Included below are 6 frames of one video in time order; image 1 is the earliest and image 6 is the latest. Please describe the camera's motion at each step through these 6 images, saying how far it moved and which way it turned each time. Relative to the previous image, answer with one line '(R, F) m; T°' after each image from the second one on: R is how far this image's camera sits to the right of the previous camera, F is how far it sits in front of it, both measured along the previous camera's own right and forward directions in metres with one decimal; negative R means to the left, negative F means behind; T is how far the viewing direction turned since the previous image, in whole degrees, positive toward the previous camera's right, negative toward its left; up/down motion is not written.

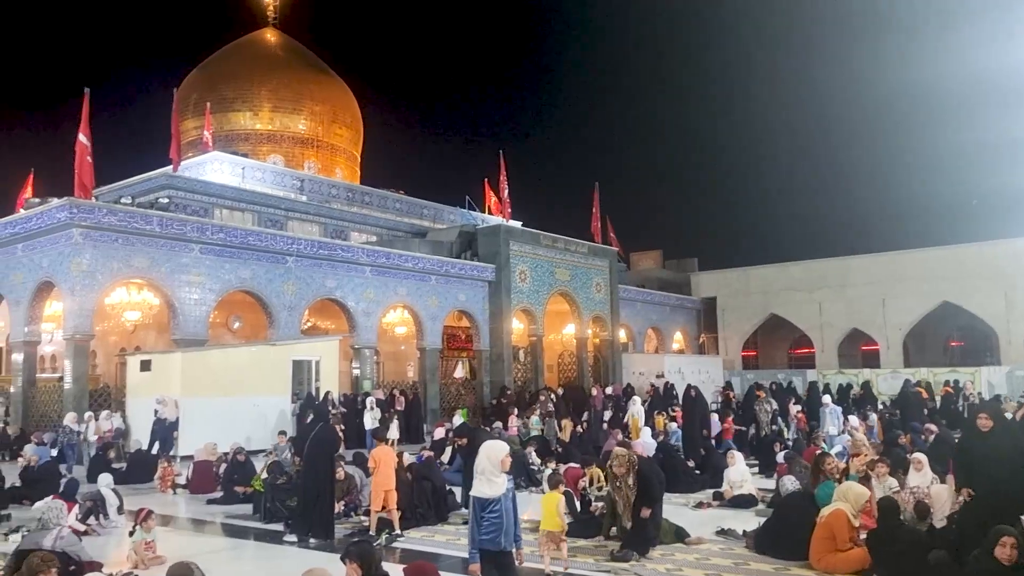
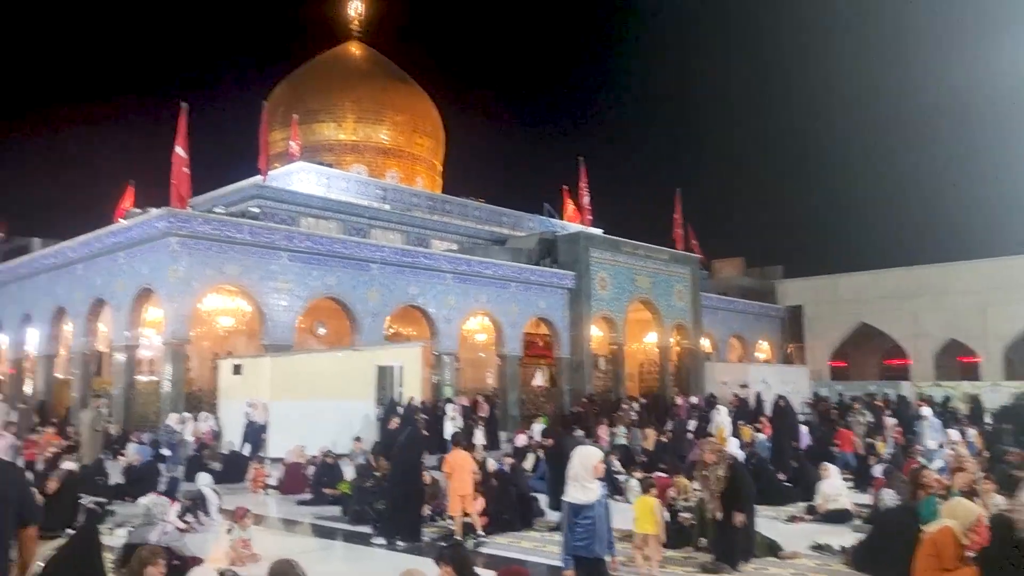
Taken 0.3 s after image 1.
(-0.1, 0.0) m; -5°
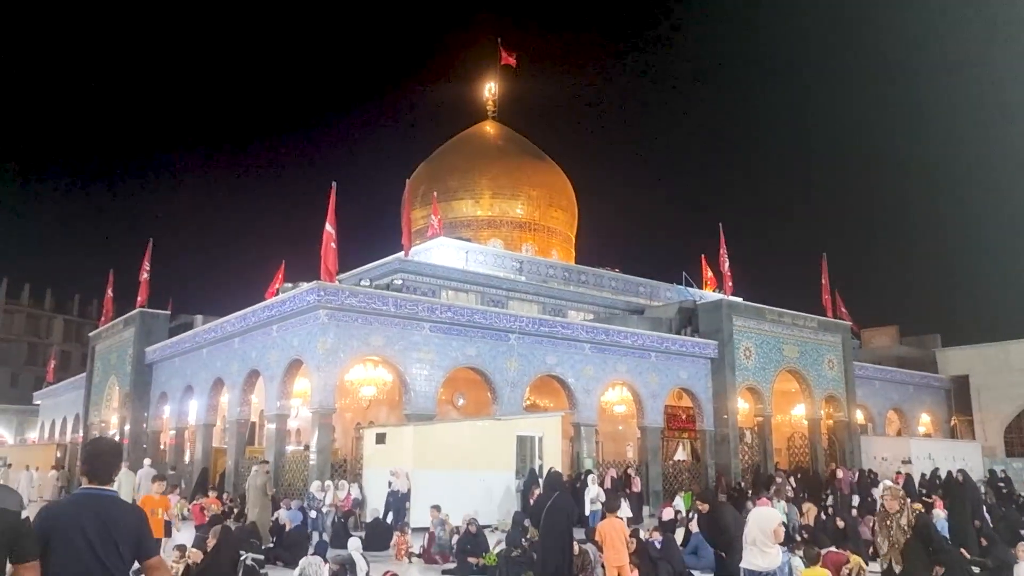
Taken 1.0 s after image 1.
(-0.1, +0.1) m; -9°
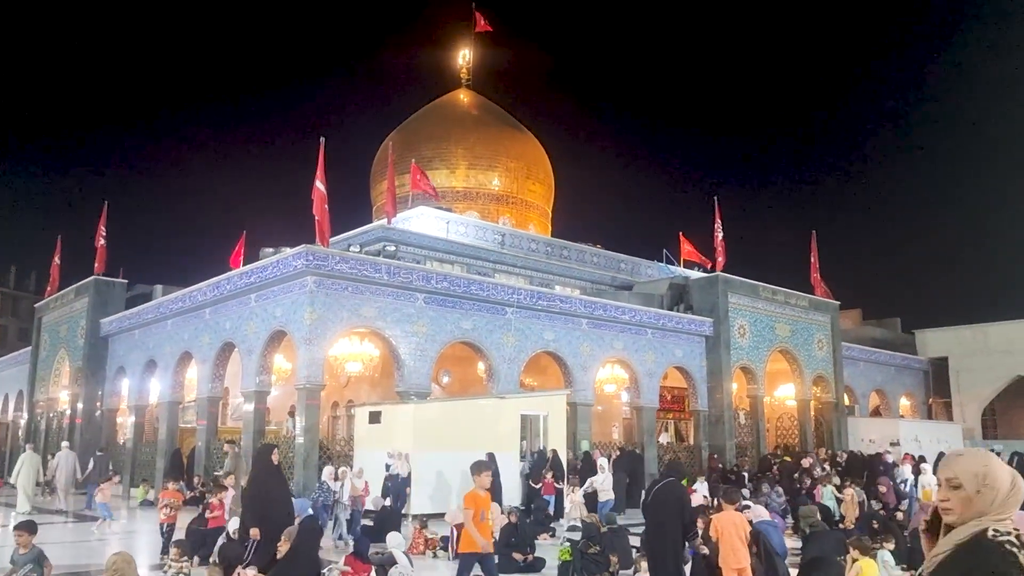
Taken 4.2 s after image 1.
(-0.8, +1.0) m; +4°
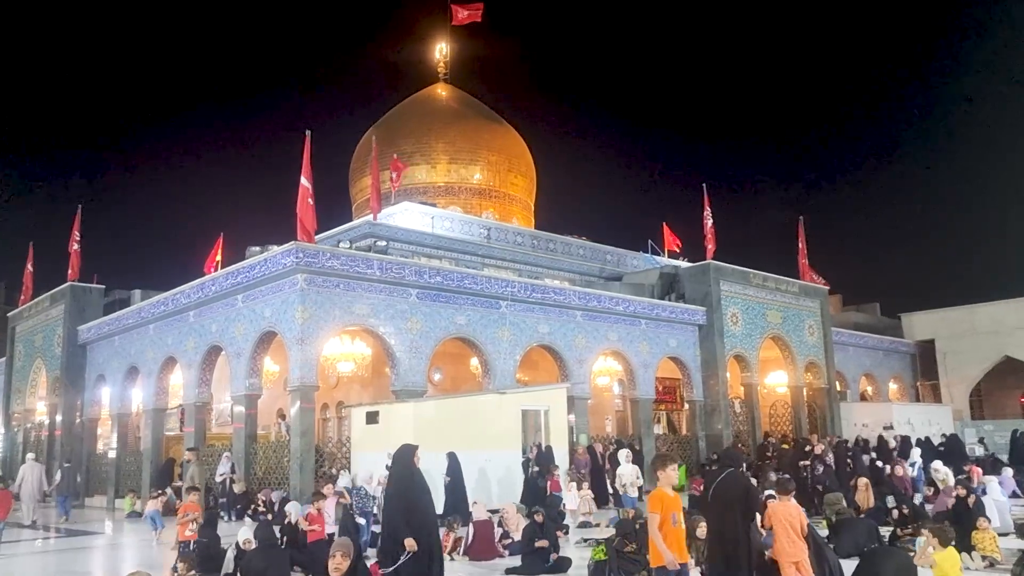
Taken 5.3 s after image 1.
(-0.3, +0.3) m; +2°
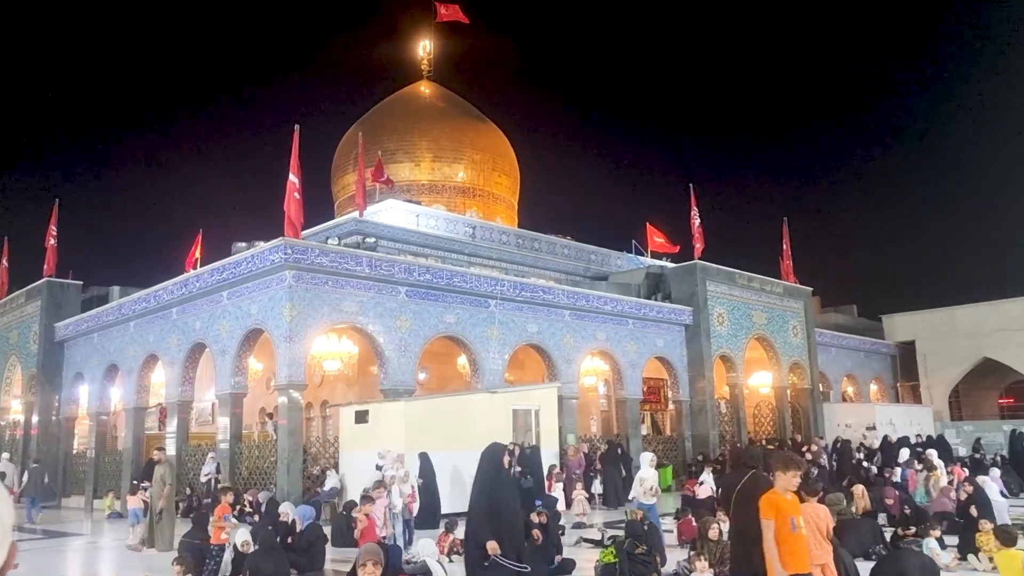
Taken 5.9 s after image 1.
(-0.2, +0.1) m; +2°
